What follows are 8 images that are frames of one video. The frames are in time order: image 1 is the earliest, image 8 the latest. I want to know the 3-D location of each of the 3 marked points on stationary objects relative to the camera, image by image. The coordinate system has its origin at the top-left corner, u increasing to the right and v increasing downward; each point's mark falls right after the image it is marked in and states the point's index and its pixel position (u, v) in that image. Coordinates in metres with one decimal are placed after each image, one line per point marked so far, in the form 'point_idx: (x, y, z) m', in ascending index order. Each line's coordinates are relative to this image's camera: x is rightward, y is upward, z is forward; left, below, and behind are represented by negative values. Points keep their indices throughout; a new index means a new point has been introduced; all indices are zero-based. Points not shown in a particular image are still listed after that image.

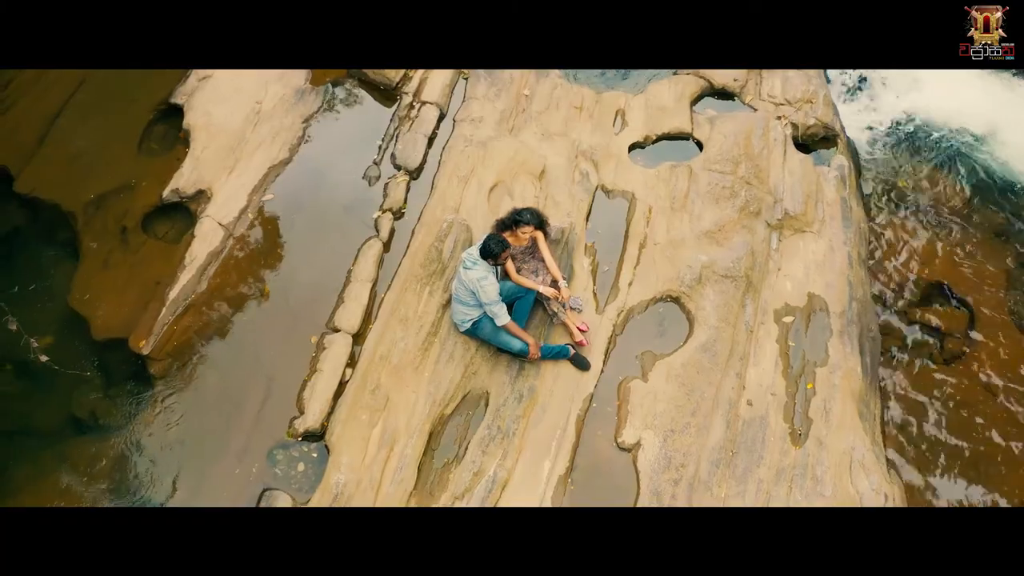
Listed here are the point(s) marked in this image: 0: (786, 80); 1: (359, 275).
0: (+1.4, +1.1, +5.9) m
1: (-0.7, +0.1, +5.1) m
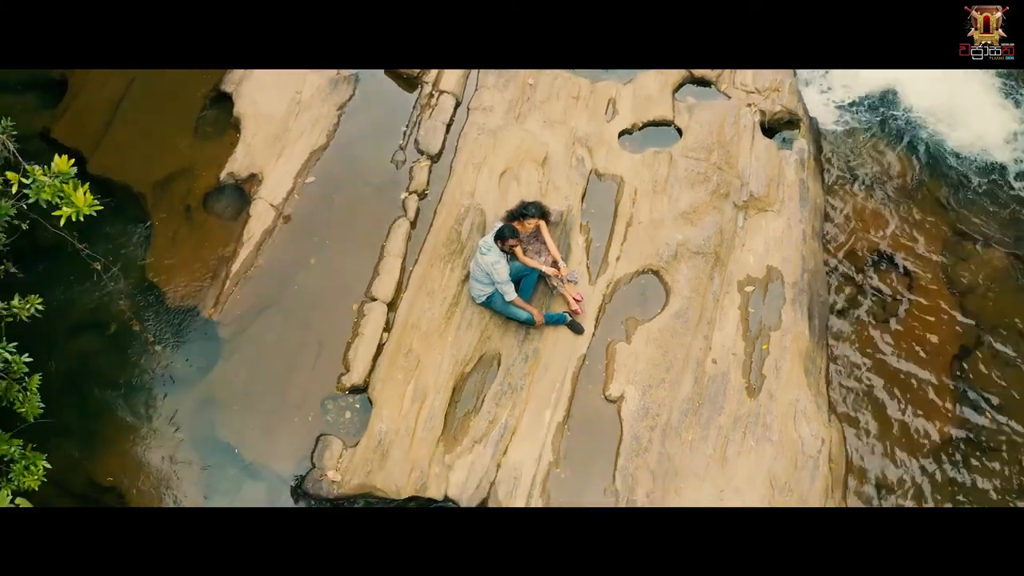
0: (+1.5, +1.3, +6.8) m
1: (-0.6, +0.2, +6.1) m
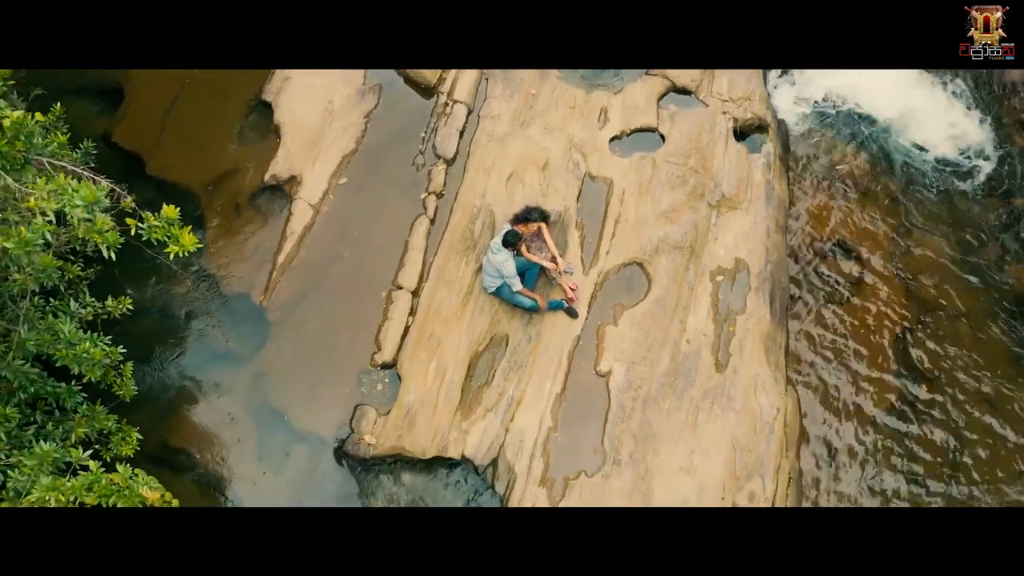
0: (+1.5, +1.4, +7.7) m
1: (-0.6, +0.3, +7.1) m
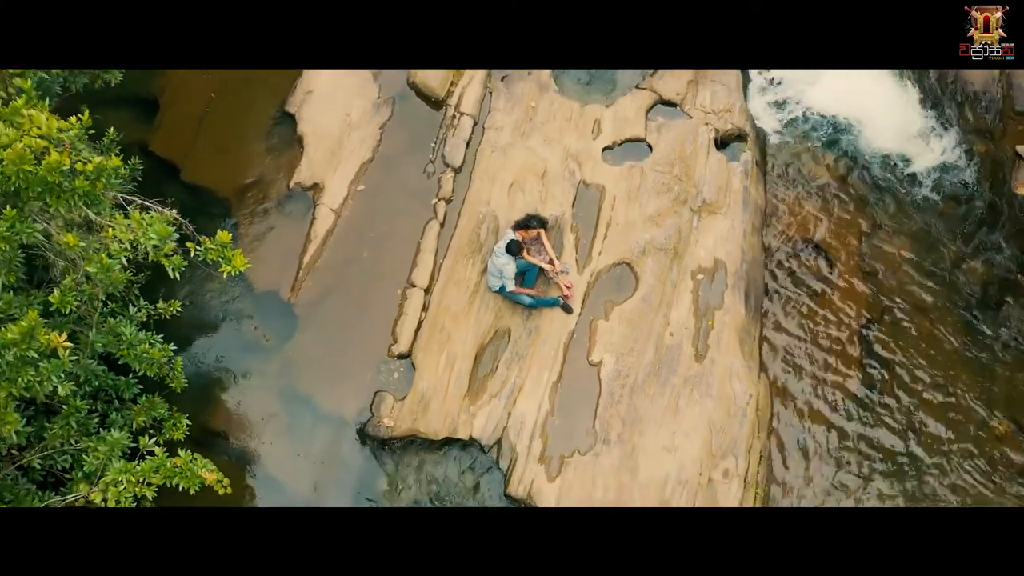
0: (+1.5, +1.4, +8.5) m
1: (-0.6, +0.3, +7.9) m
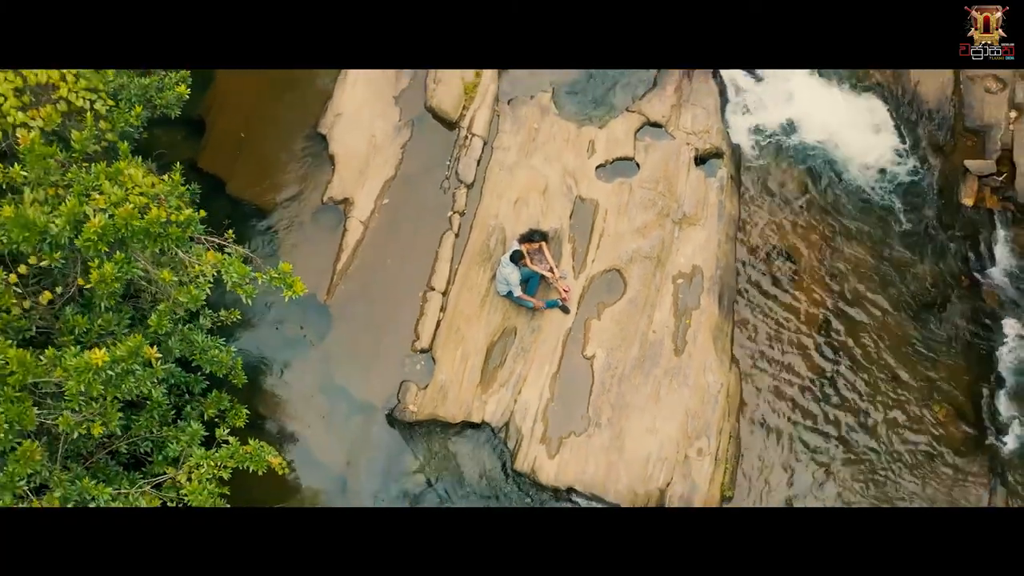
0: (+1.5, +1.4, +9.7) m
1: (-0.5, +0.3, +9.1) m
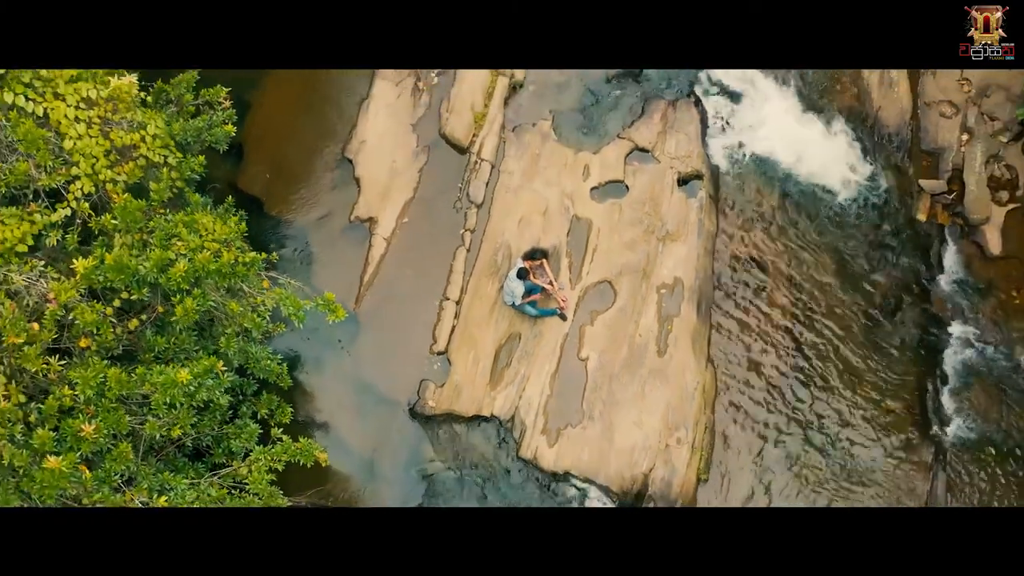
0: (+1.6, +1.4, +10.9) m
1: (-0.5, +0.2, +10.4) m
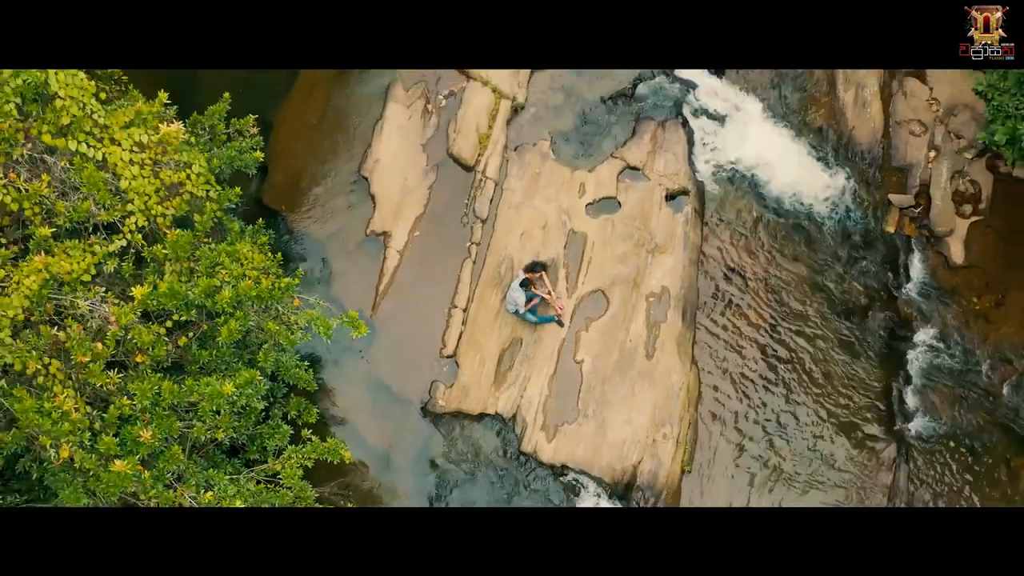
0: (+1.6, +1.3, +11.9) m
1: (-0.5, +0.1, +11.4) m
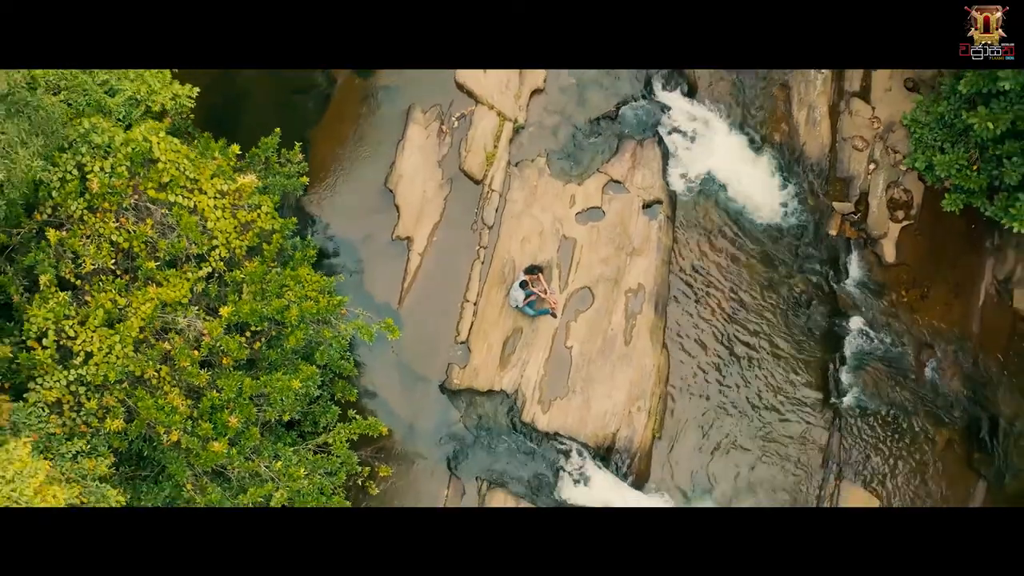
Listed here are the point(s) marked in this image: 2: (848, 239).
0: (+1.6, +1.4, +14.2) m
1: (-0.5, +0.1, +13.7) m
2: (+4.2, +0.6, +14.3) m
